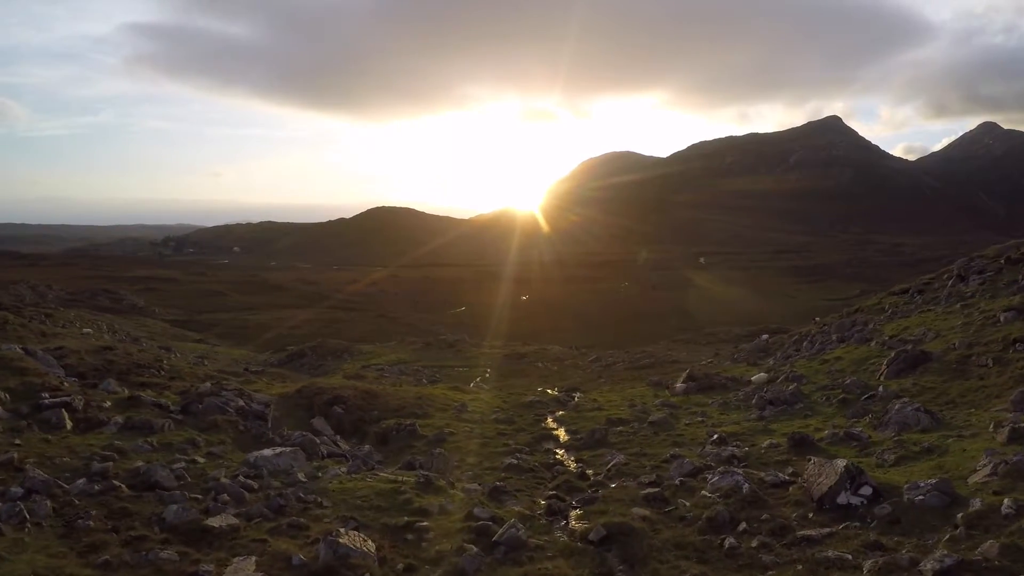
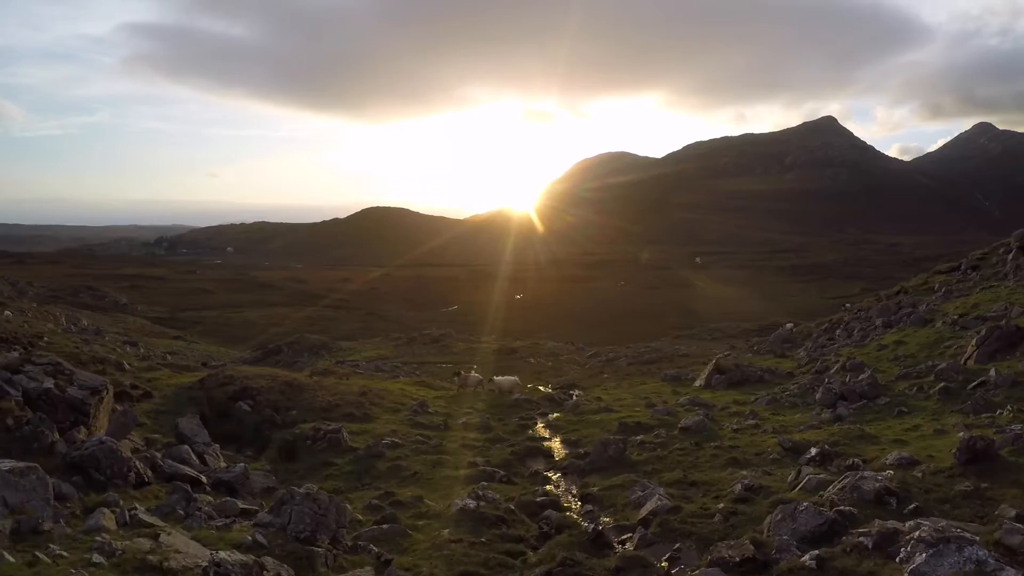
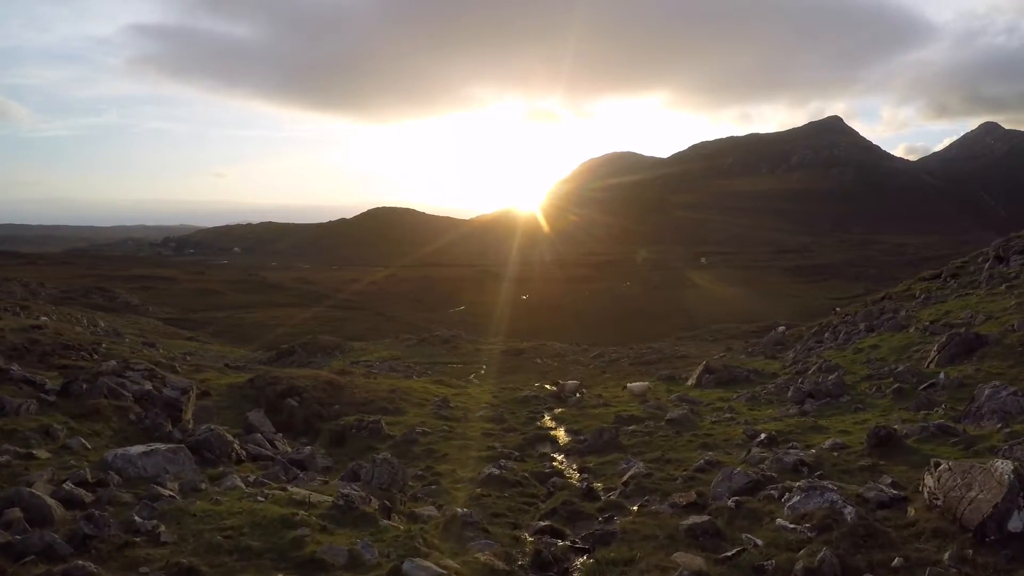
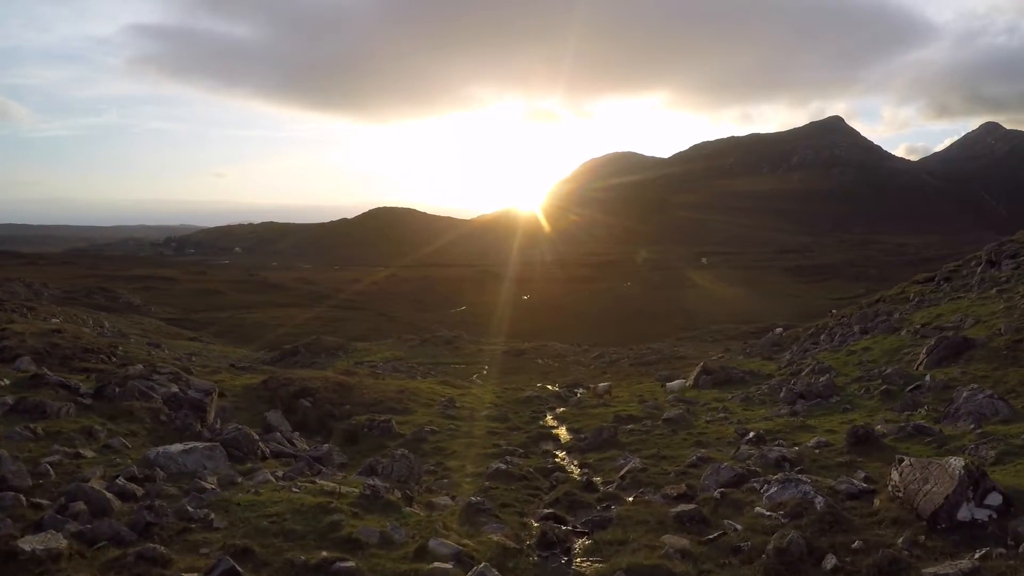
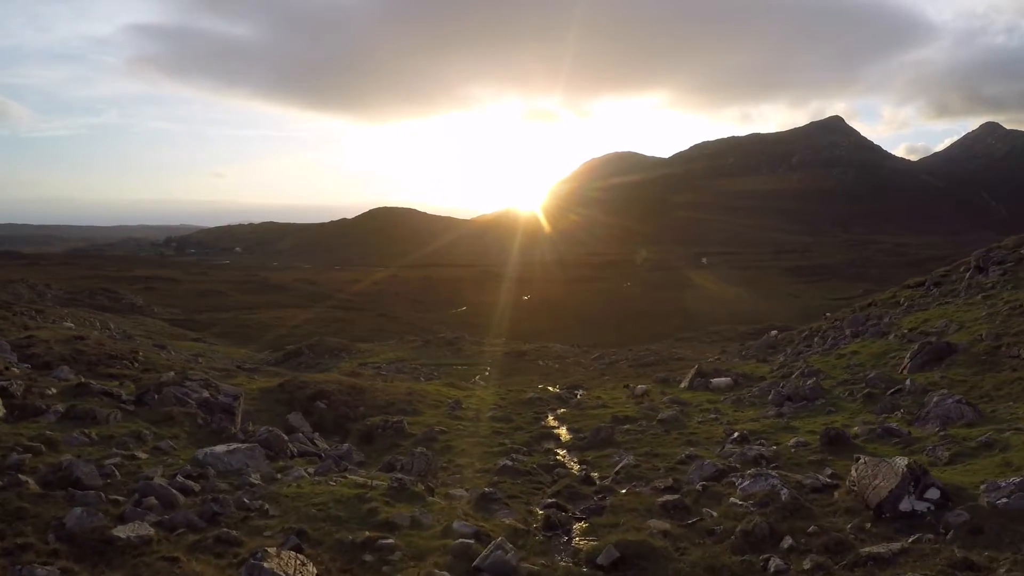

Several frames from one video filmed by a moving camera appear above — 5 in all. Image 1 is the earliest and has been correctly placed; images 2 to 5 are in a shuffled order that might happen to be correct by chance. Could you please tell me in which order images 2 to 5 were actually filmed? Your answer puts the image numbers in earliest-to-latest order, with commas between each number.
5, 4, 3, 2
